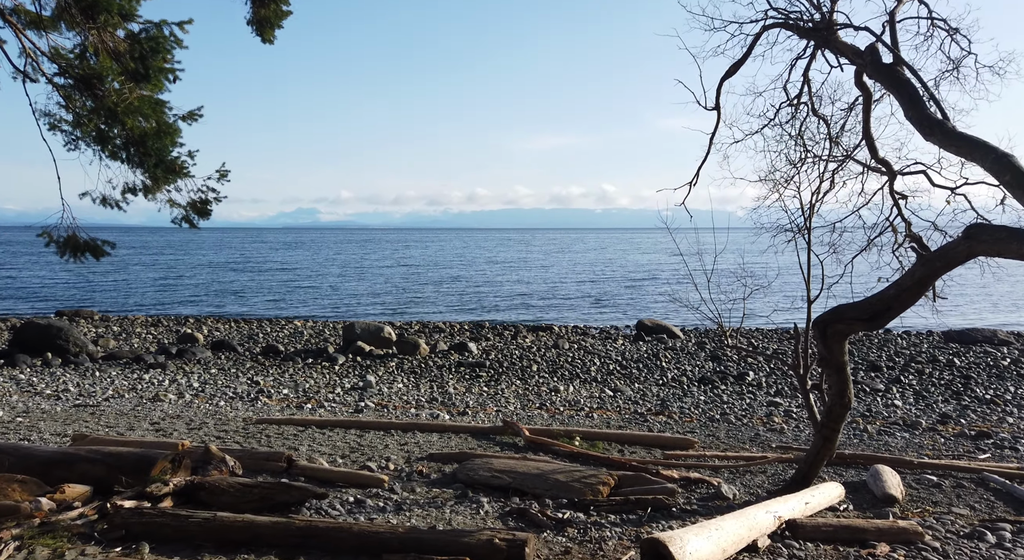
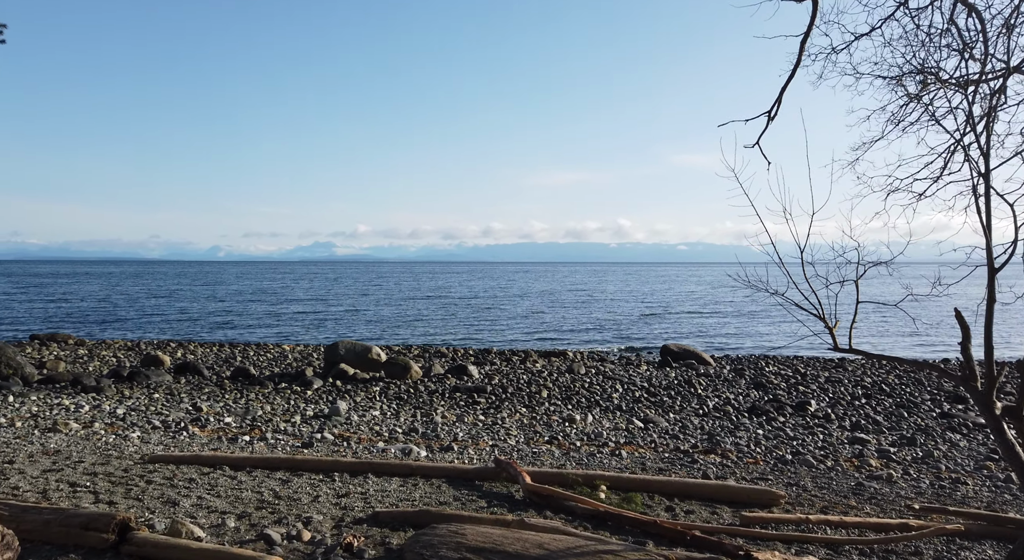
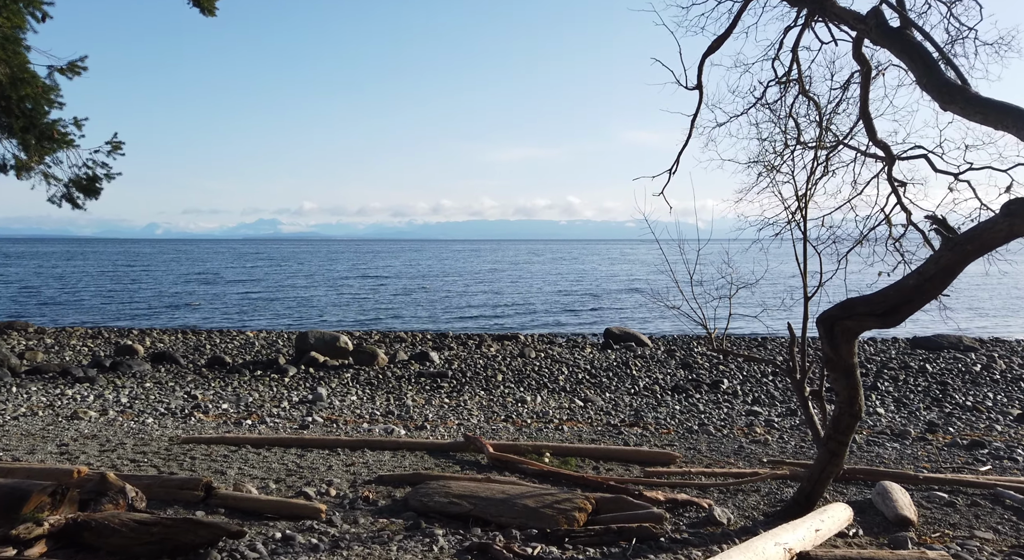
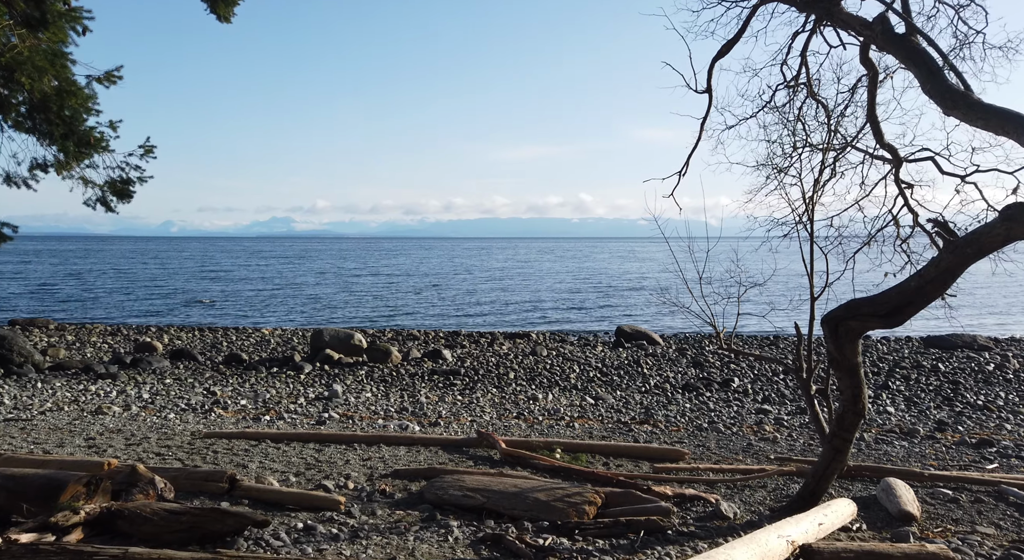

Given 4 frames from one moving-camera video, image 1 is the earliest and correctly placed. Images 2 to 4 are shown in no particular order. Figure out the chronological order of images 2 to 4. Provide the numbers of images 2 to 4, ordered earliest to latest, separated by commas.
4, 3, 2
